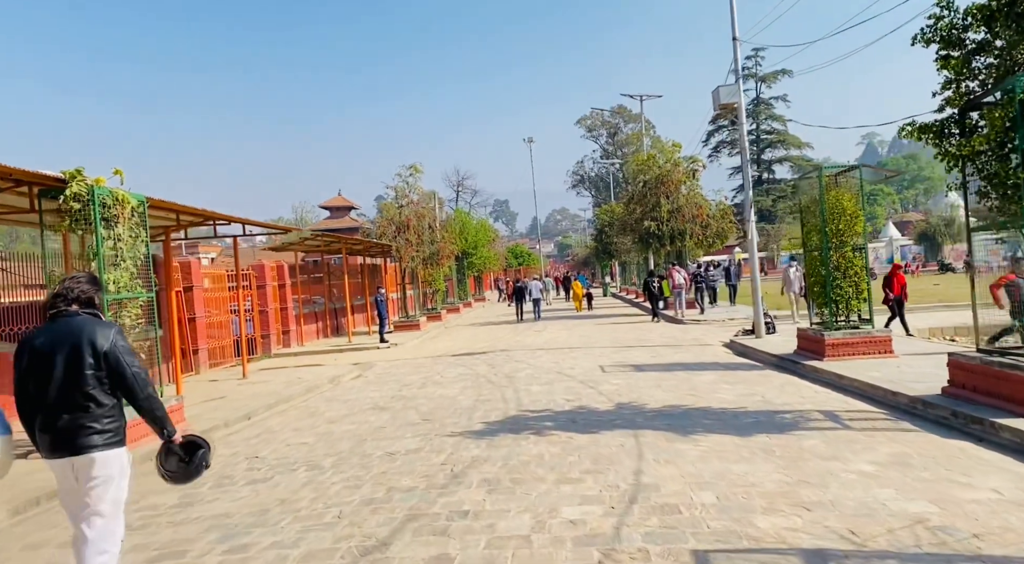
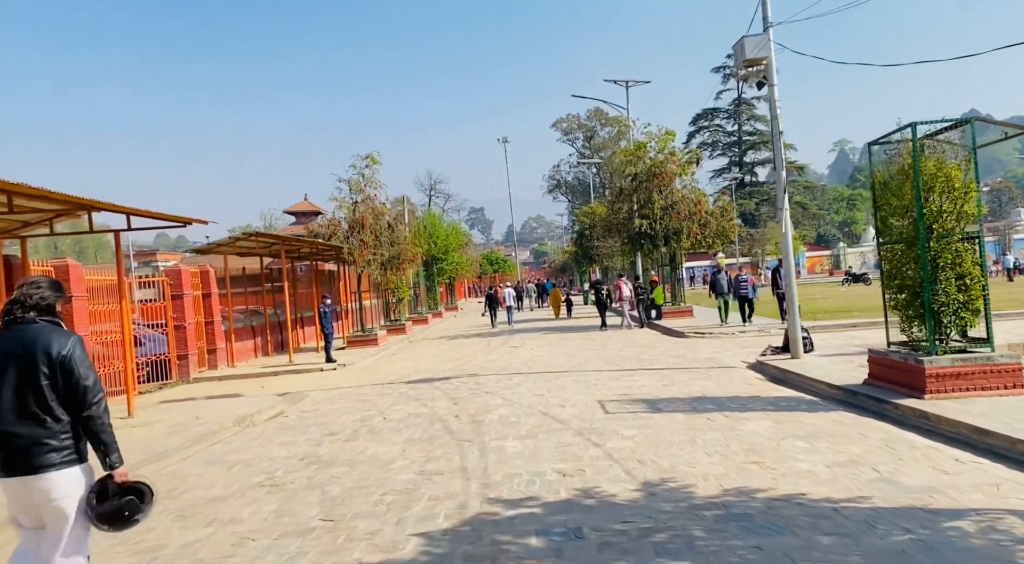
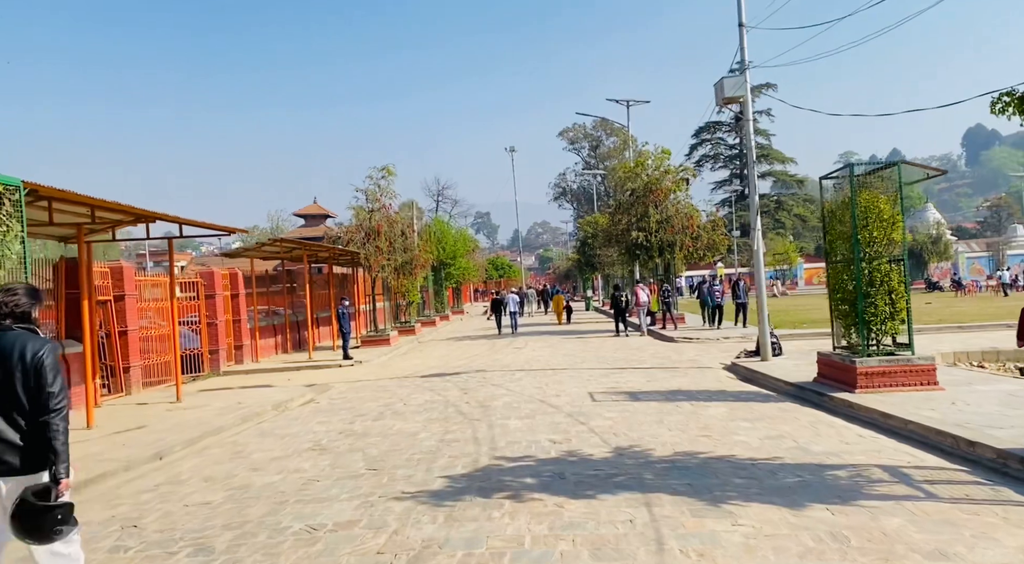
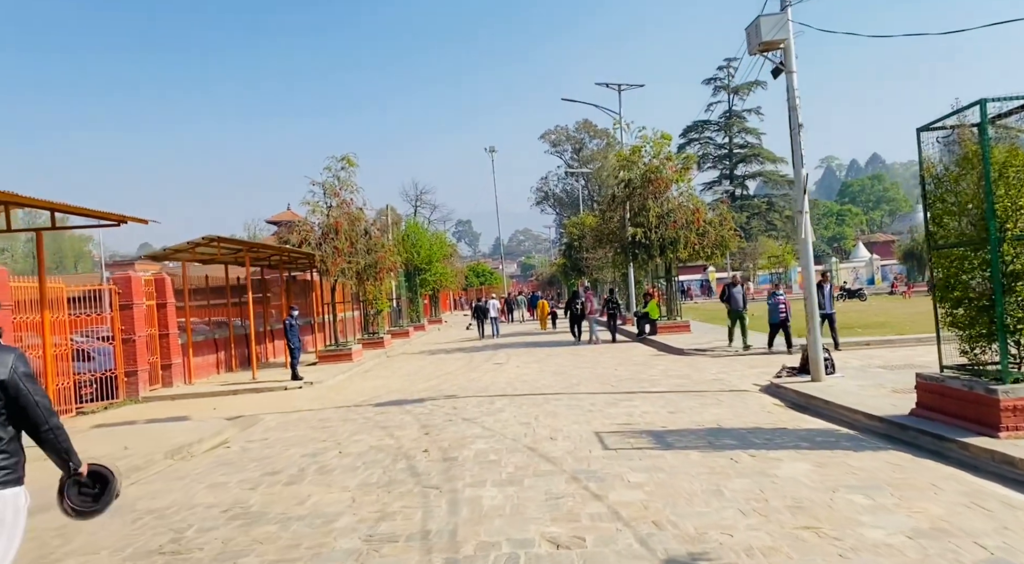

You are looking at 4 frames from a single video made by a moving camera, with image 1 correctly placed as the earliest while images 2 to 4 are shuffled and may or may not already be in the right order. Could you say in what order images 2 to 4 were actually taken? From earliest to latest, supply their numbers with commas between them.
3, 2, 4
